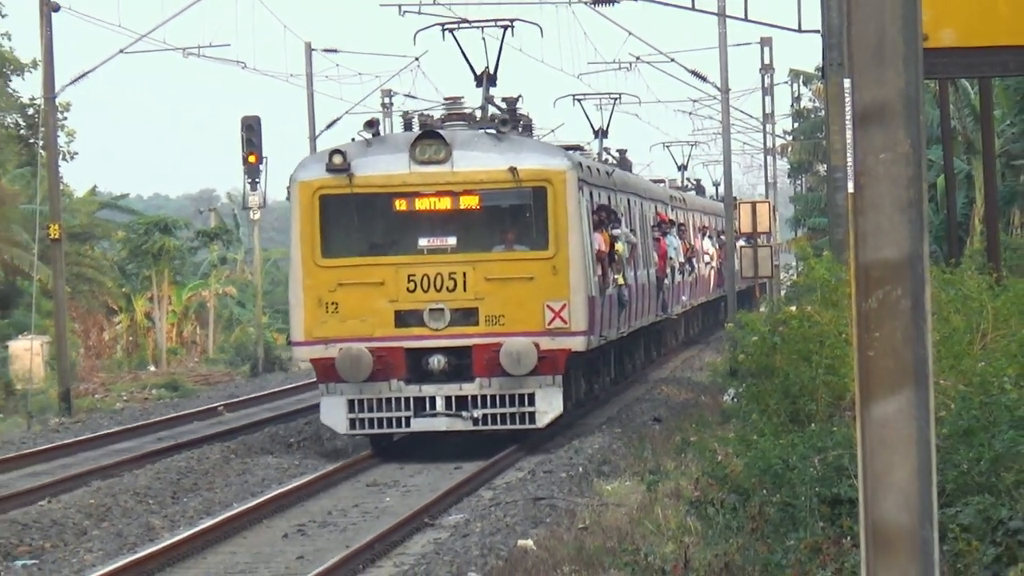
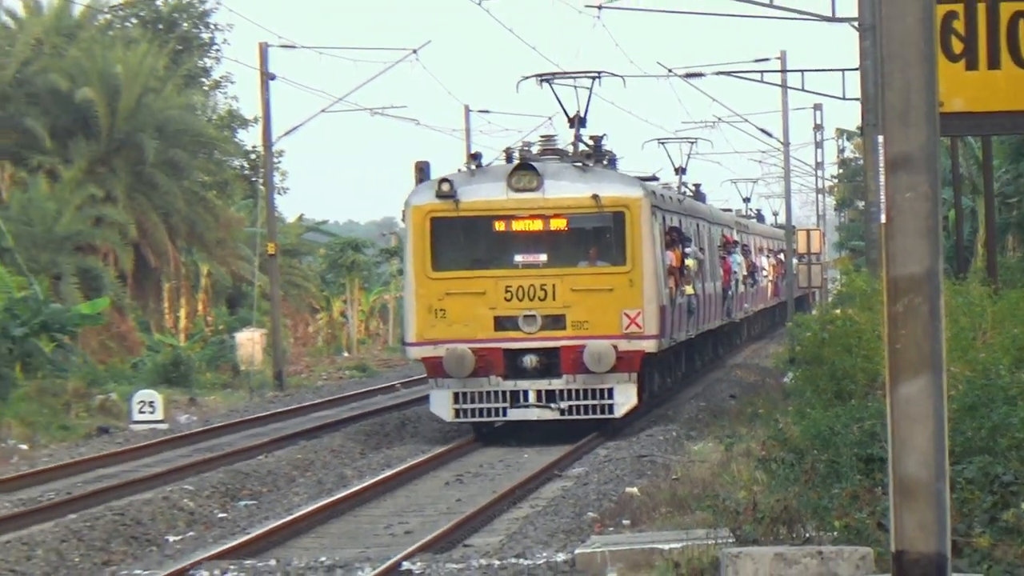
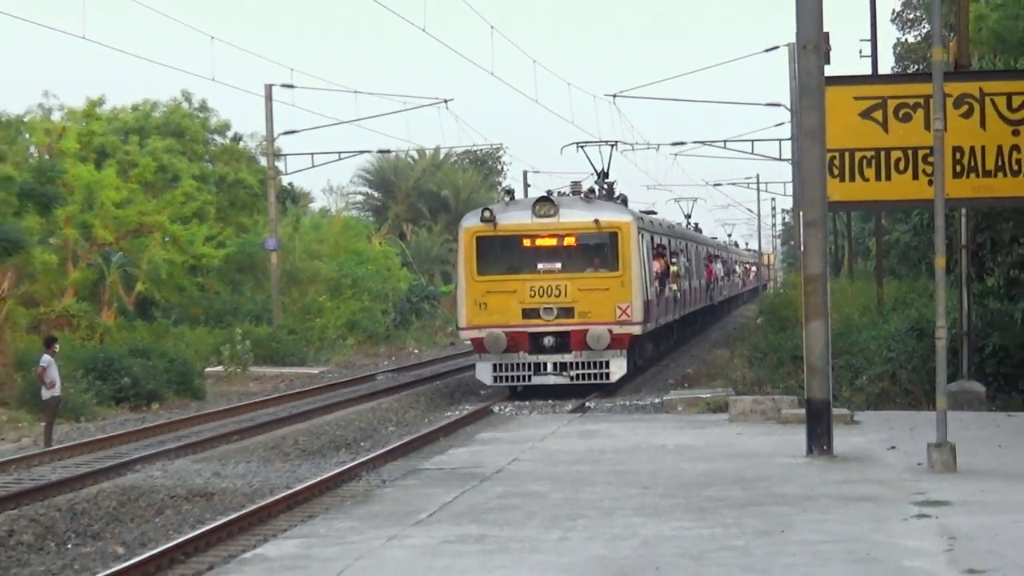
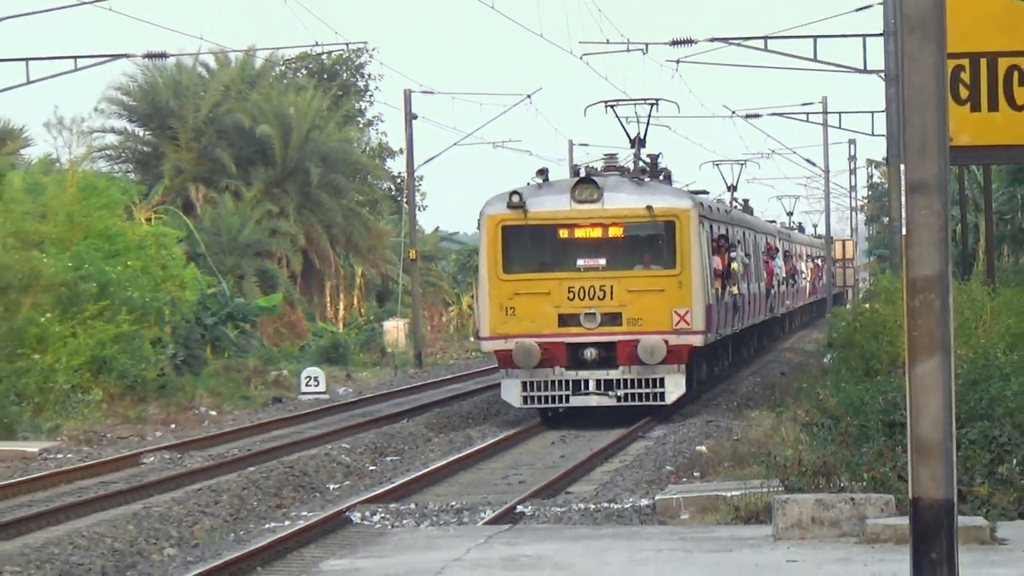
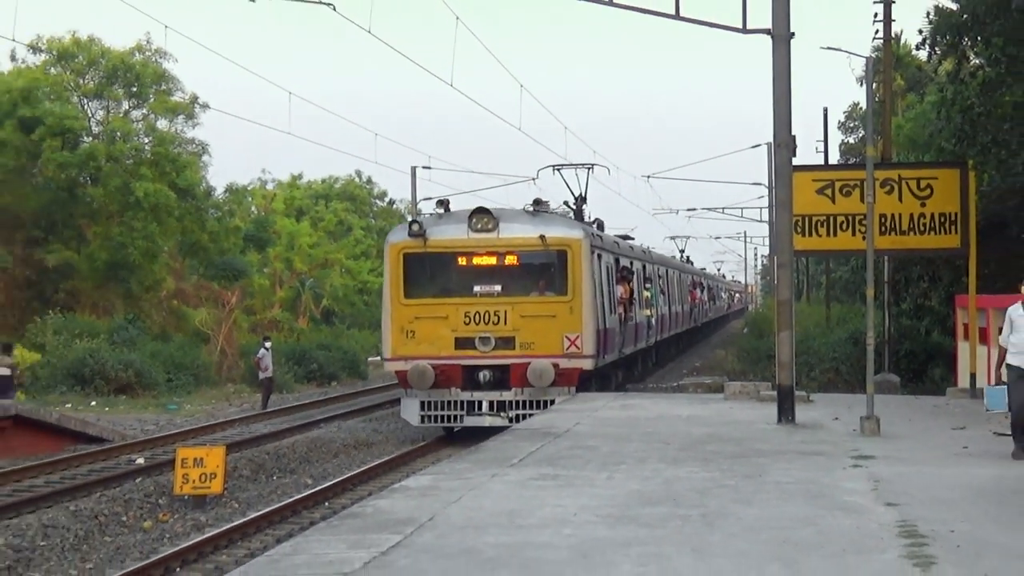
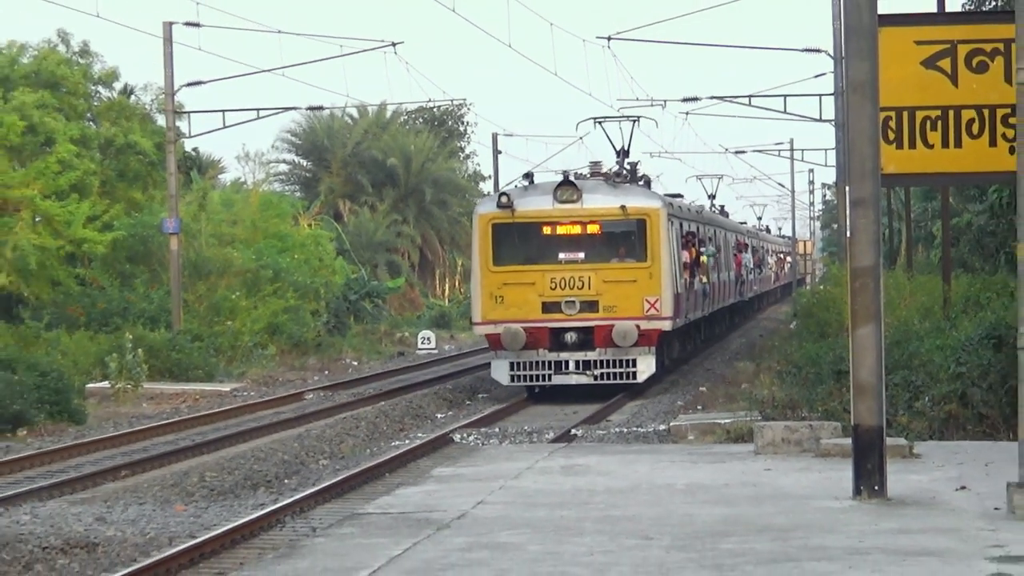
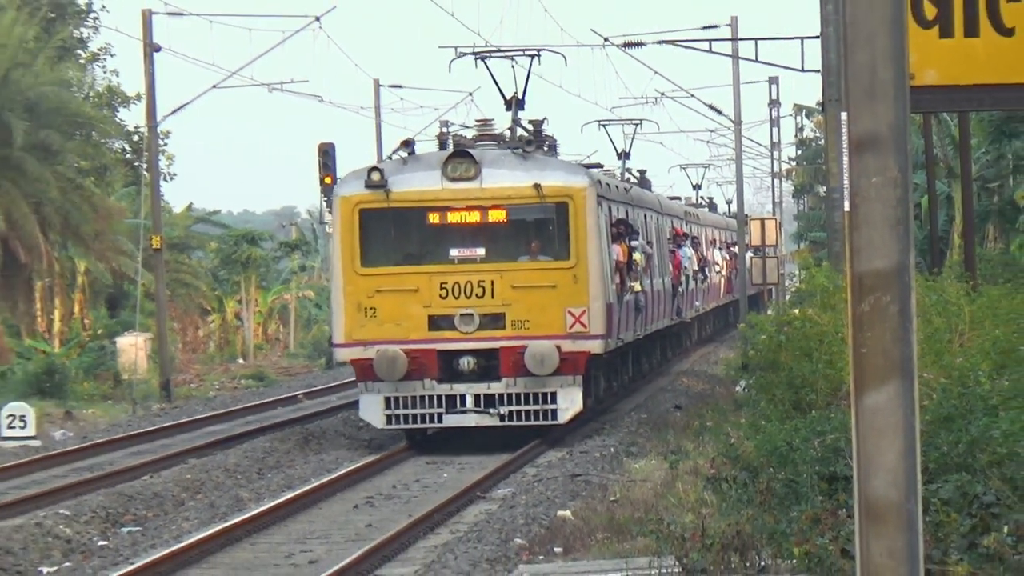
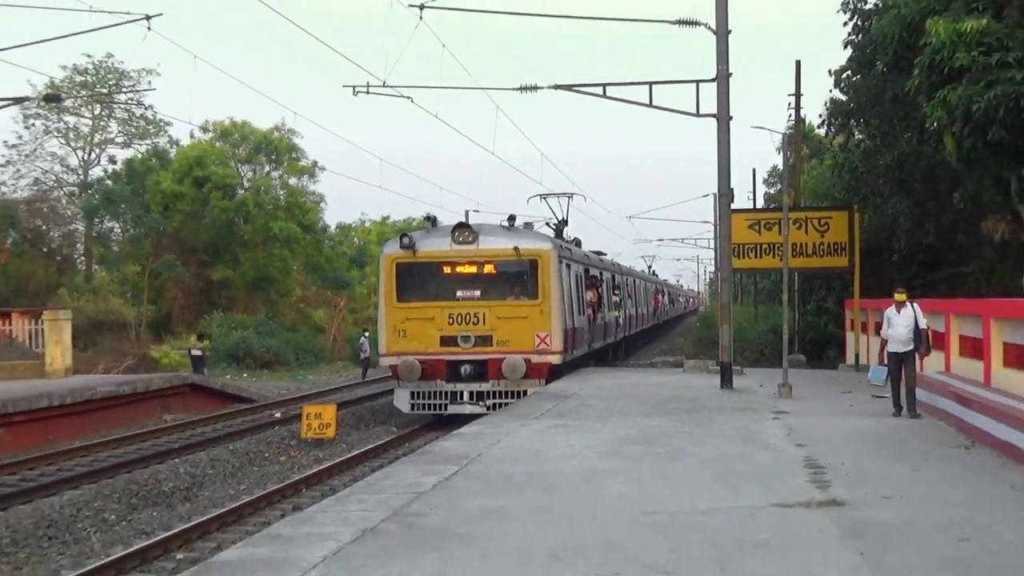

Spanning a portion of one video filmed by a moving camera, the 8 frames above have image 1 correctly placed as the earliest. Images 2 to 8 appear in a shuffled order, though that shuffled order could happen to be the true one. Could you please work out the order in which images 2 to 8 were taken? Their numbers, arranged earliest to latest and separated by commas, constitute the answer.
7, 2, 4, 6, 3, 5, 8
